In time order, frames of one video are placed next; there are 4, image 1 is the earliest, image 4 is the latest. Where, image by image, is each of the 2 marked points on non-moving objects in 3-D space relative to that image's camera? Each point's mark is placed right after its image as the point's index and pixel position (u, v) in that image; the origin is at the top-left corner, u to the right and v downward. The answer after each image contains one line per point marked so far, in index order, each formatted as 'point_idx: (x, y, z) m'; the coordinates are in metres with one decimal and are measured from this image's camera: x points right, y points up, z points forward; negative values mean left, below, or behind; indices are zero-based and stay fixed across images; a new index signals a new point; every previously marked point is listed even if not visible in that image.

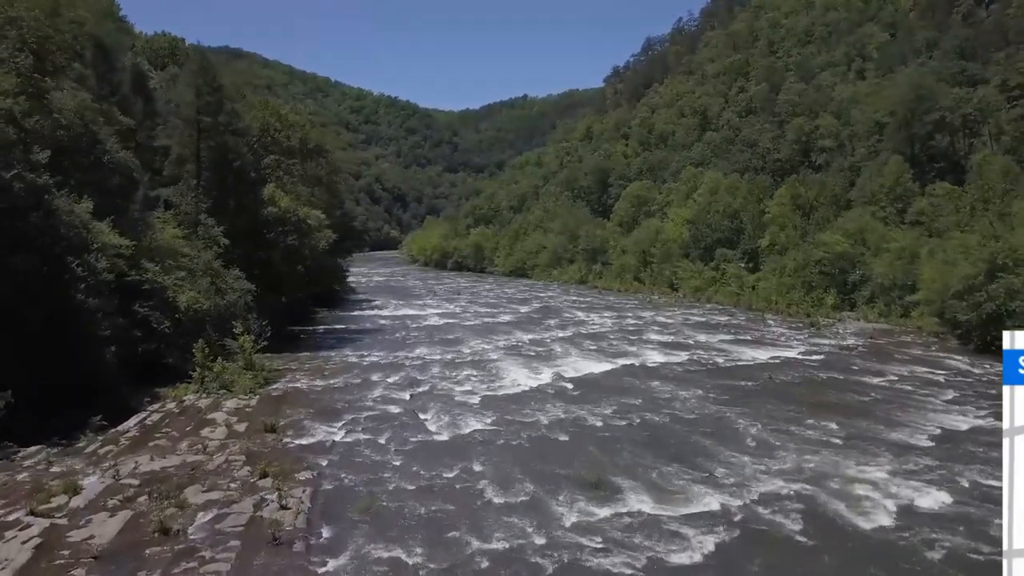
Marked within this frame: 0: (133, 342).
0: (-8.2, -1.2, +18.0) m
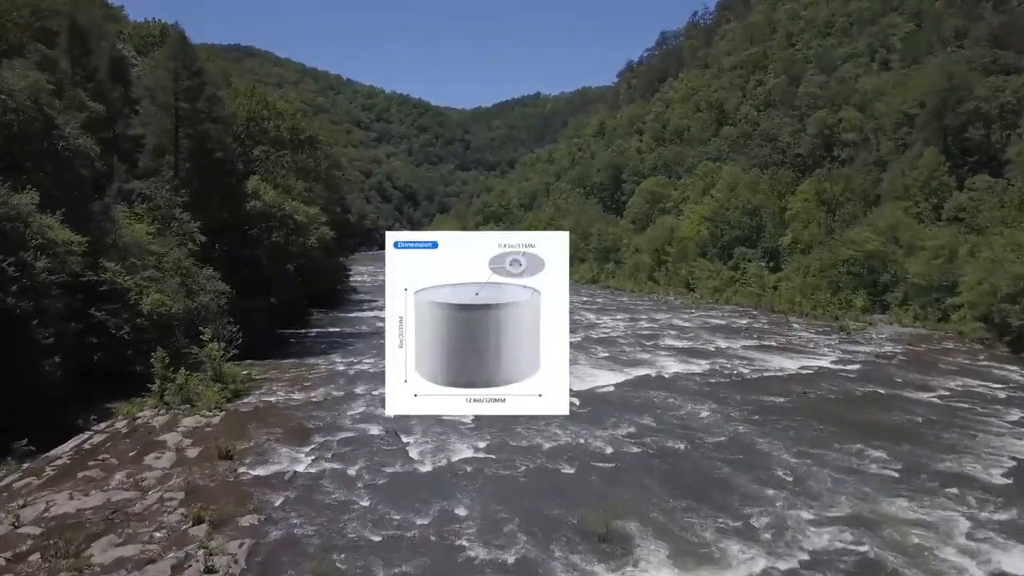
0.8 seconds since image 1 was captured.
0: (-8.2, -1.2, +16.0) m
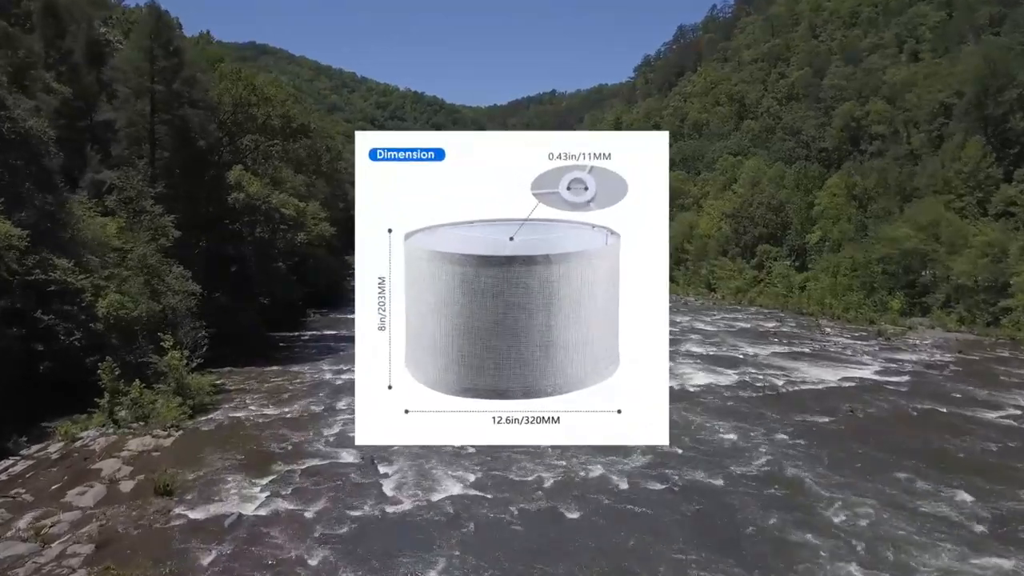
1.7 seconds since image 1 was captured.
0: (-8.2, -1.2, +14.0) m
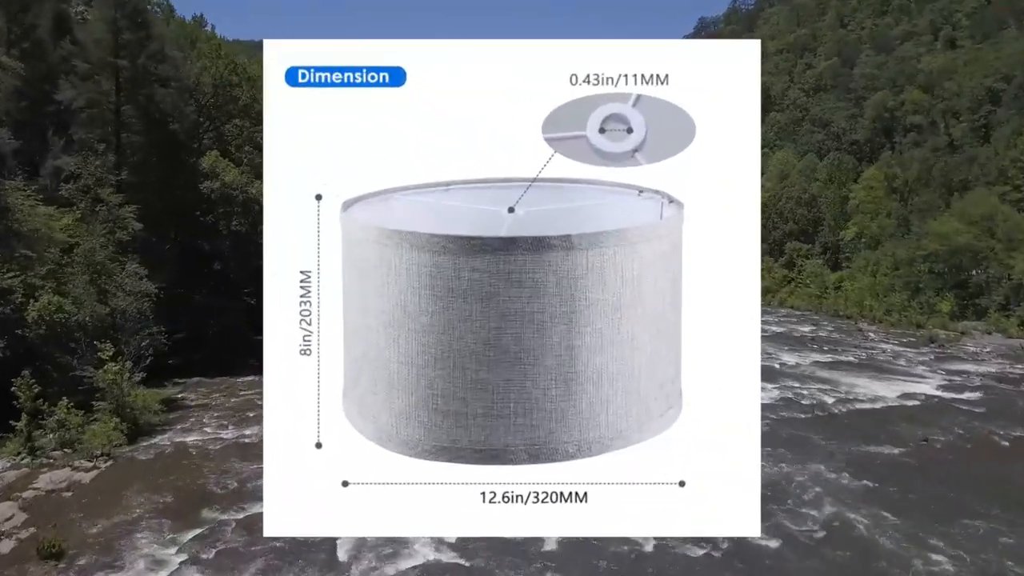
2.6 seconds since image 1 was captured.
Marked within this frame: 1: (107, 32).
0: (-8.2, -1.2, +11.7) m
1: (-9.3, +5.9, +19.5) m
